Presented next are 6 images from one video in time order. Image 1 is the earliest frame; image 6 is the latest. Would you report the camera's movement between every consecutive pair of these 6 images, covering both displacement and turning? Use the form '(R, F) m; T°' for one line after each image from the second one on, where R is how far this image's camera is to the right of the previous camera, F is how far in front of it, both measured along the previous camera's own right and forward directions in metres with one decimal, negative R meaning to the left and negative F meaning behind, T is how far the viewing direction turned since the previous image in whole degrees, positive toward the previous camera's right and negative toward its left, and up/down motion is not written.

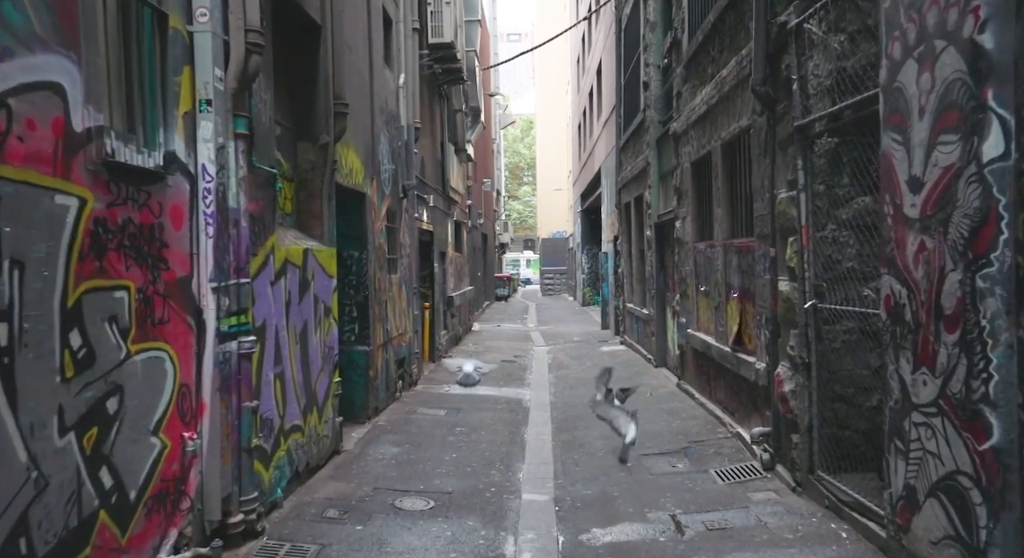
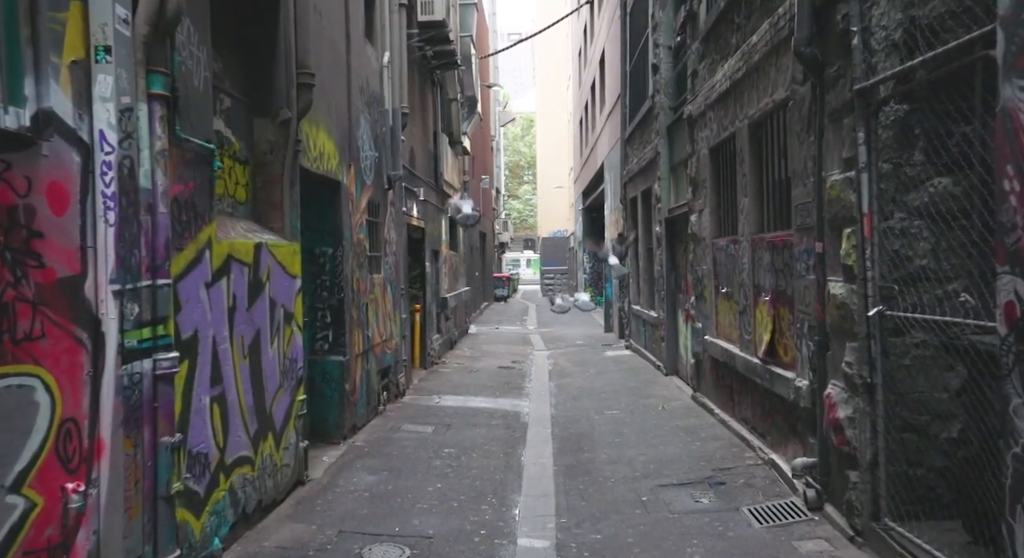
(0.0, +1.2) m; 0°
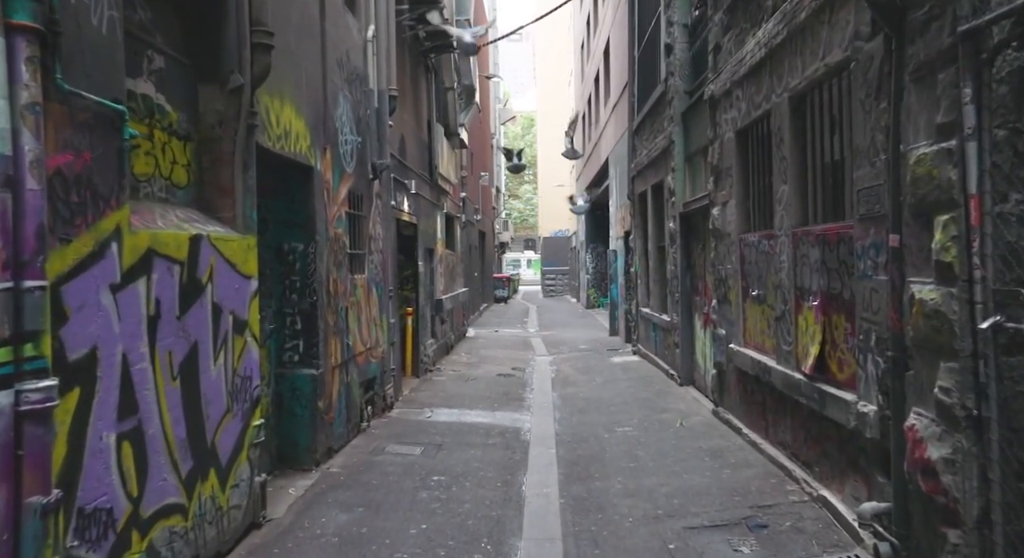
(0.0, +1.1) m; 0°
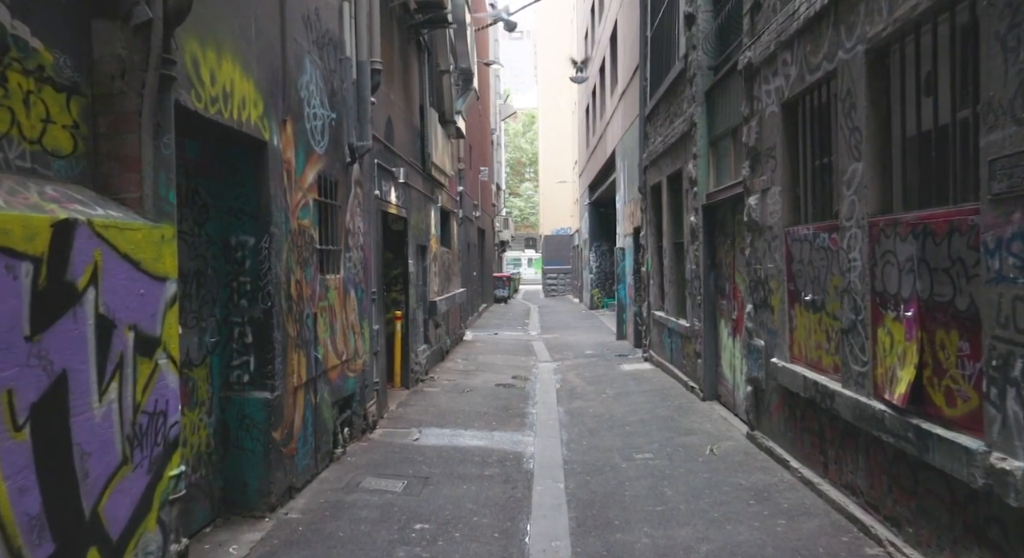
(0.0, +1.4) m; 0°
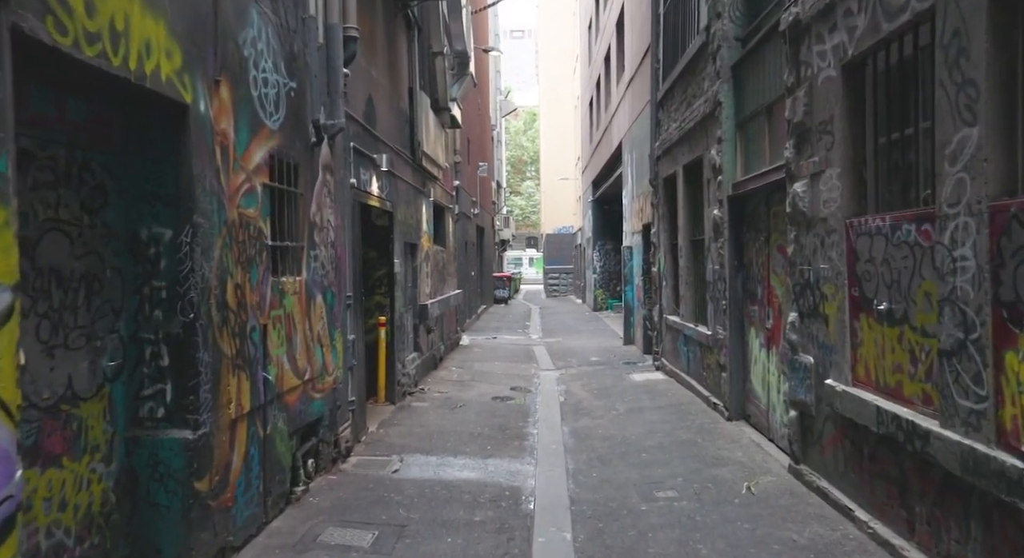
(0.0, +1.4) m; 0°
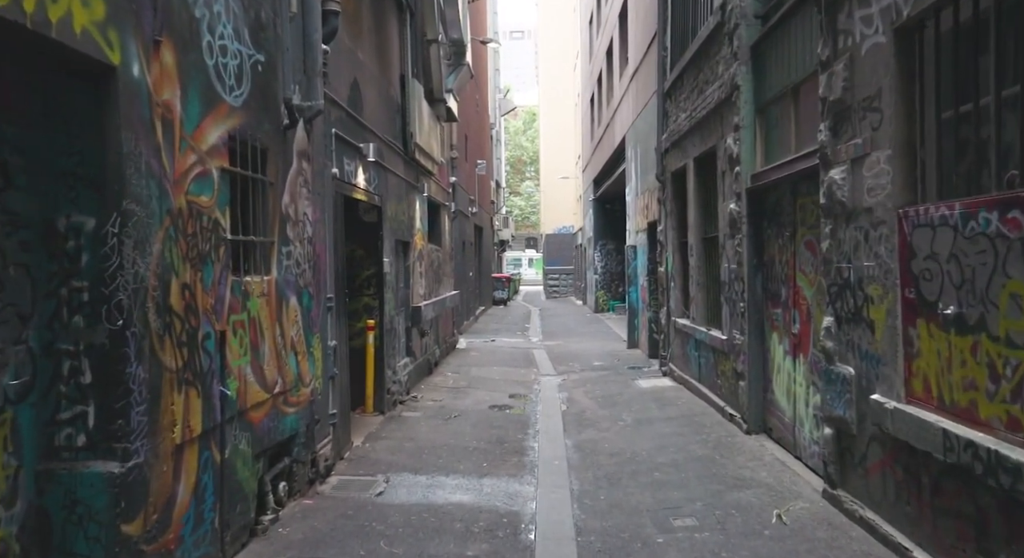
(0.0, +0.8) m; 0°
